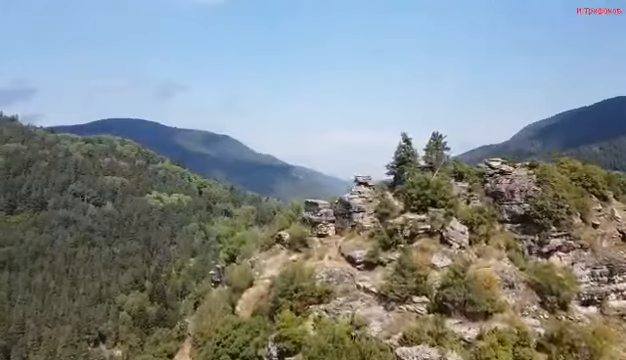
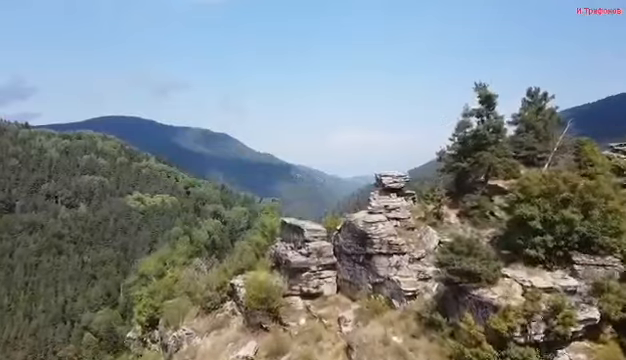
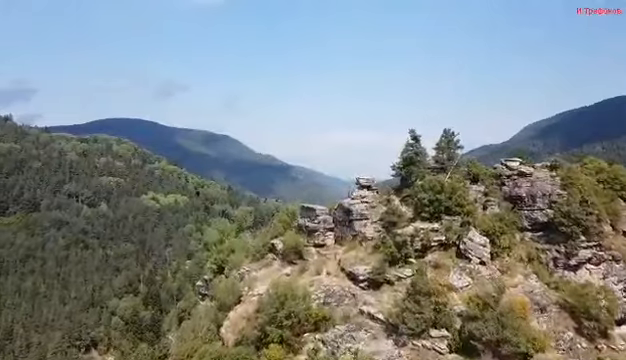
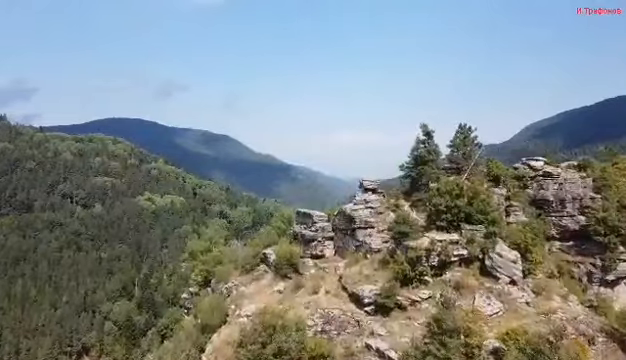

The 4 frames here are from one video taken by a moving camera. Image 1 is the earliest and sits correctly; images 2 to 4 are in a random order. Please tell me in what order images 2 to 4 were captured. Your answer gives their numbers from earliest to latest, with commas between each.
3, 4, 2
